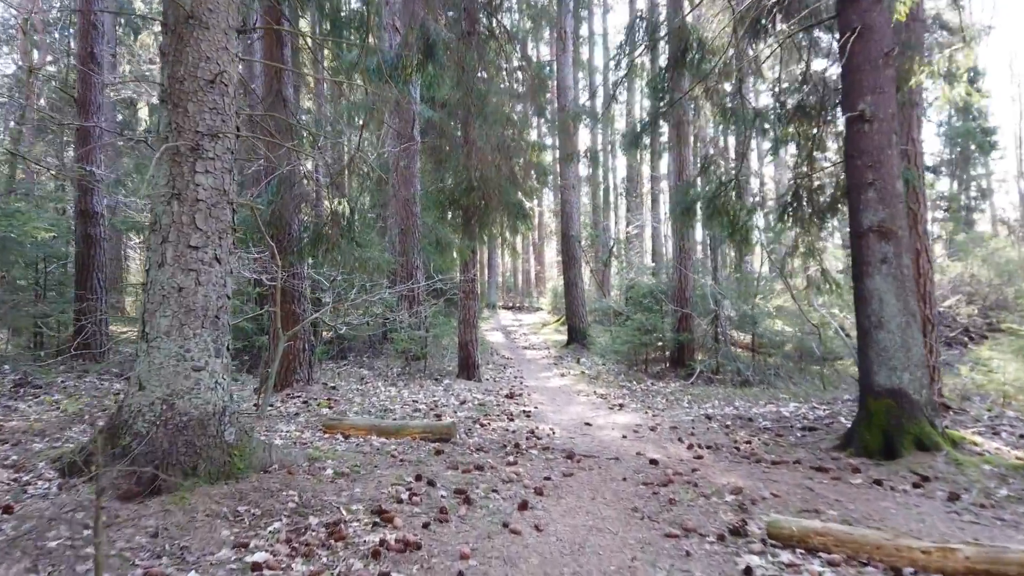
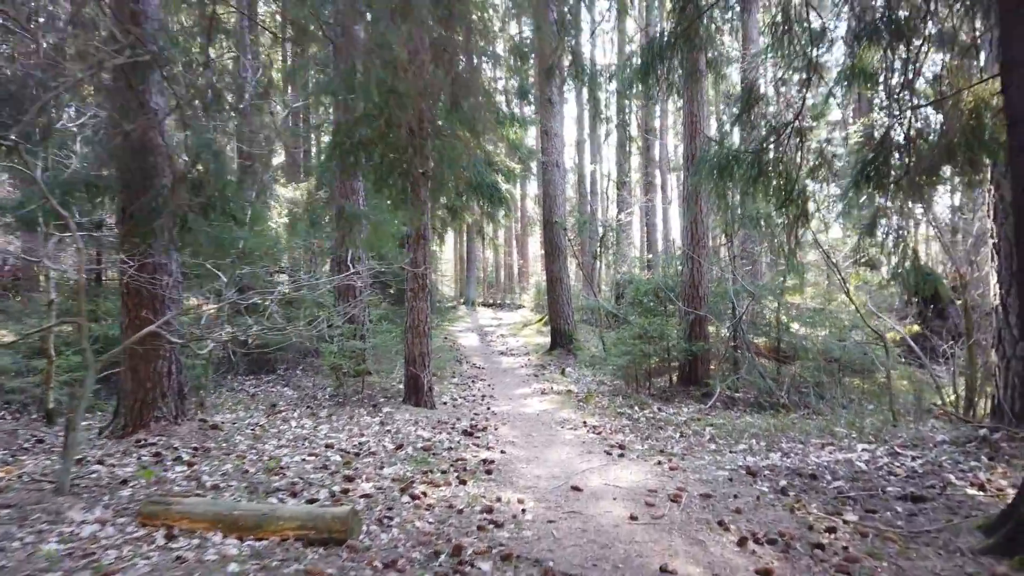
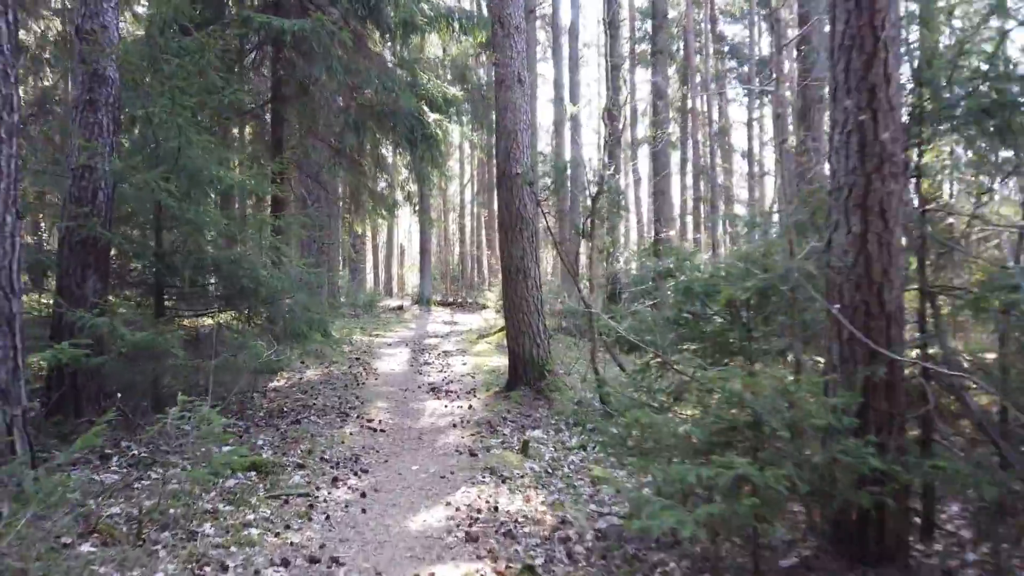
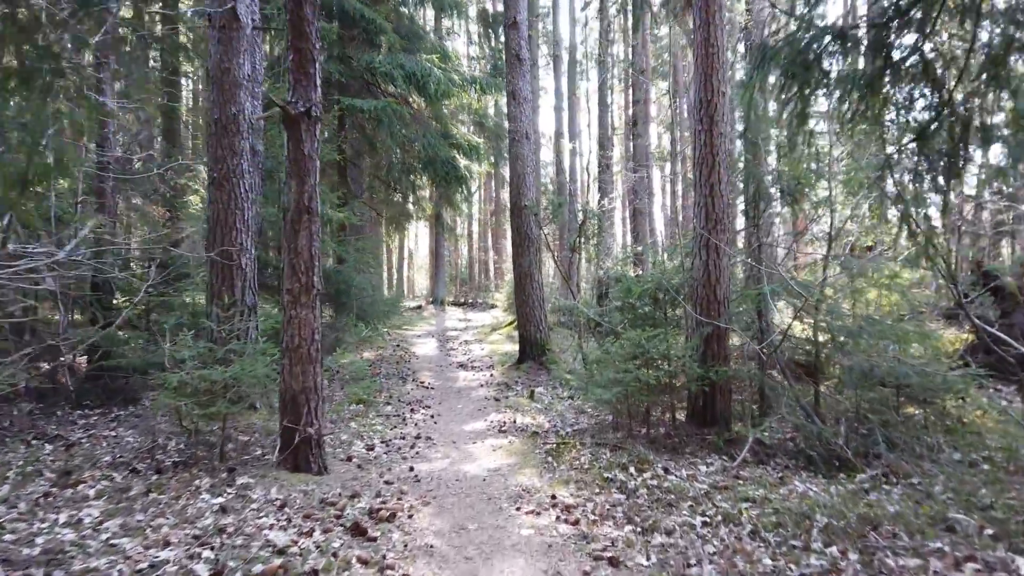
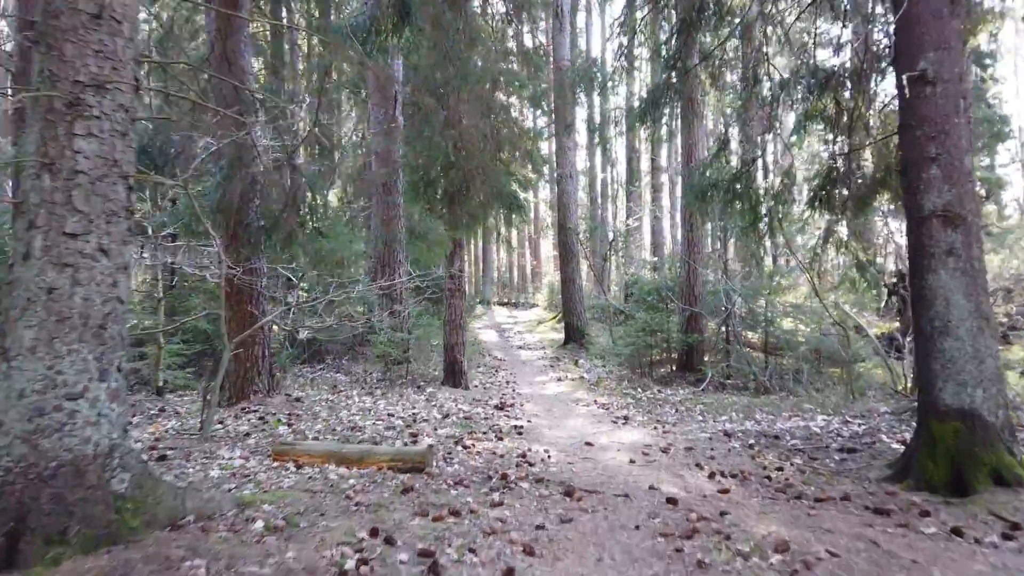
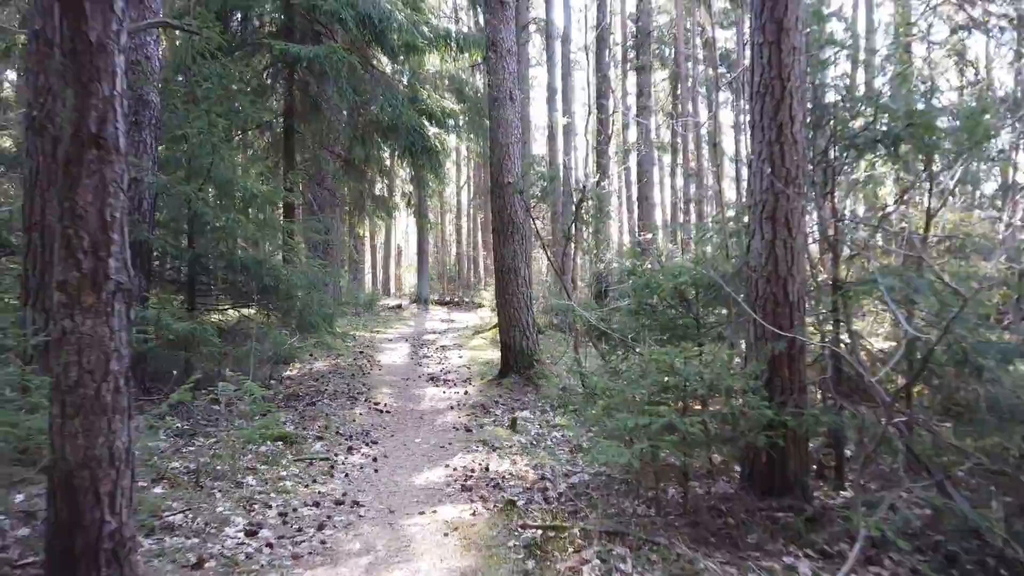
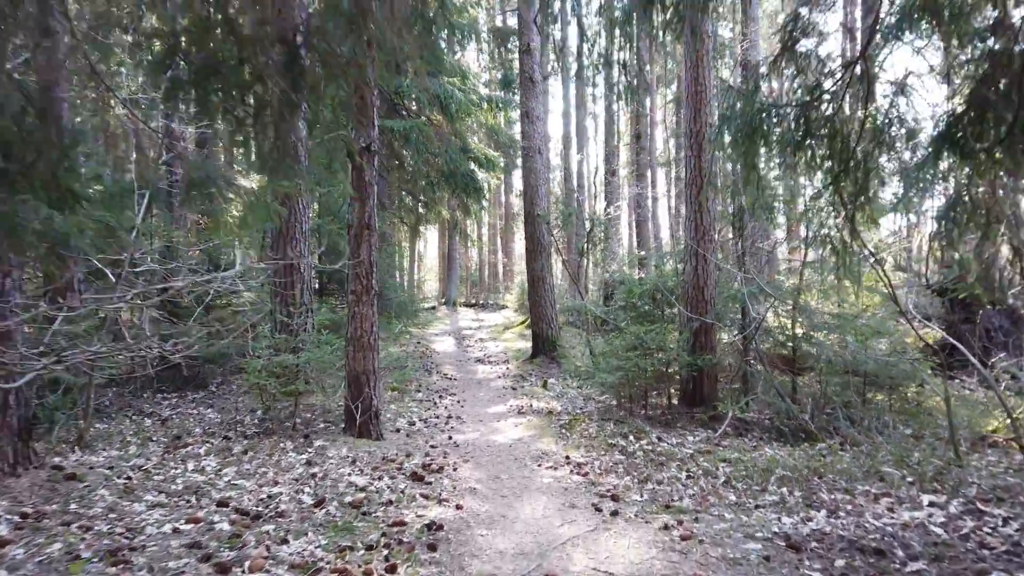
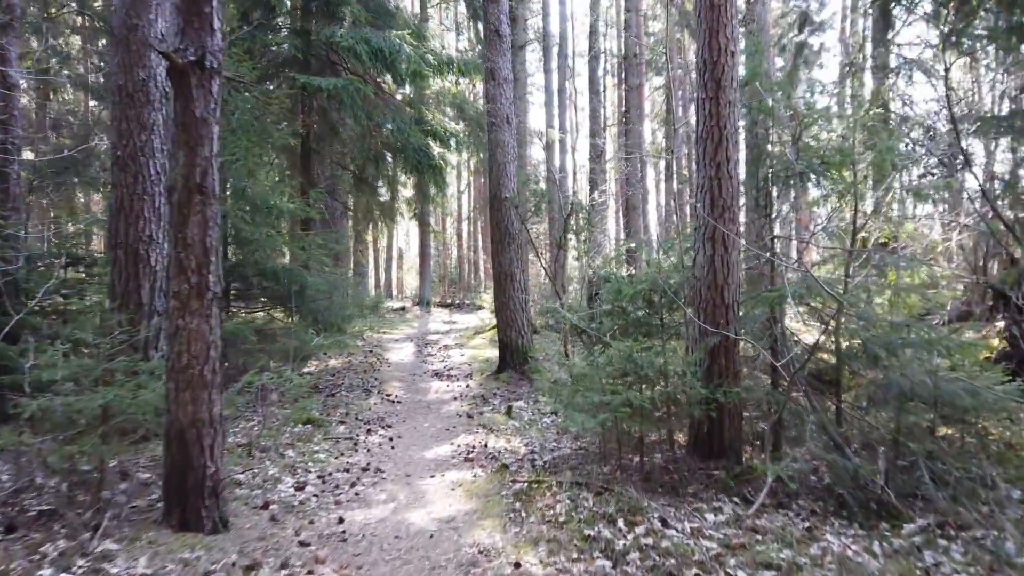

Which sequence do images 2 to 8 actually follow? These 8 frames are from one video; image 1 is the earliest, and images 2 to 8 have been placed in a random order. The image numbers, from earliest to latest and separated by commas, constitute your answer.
5, 2, 7, 4, 8, 6, 3
